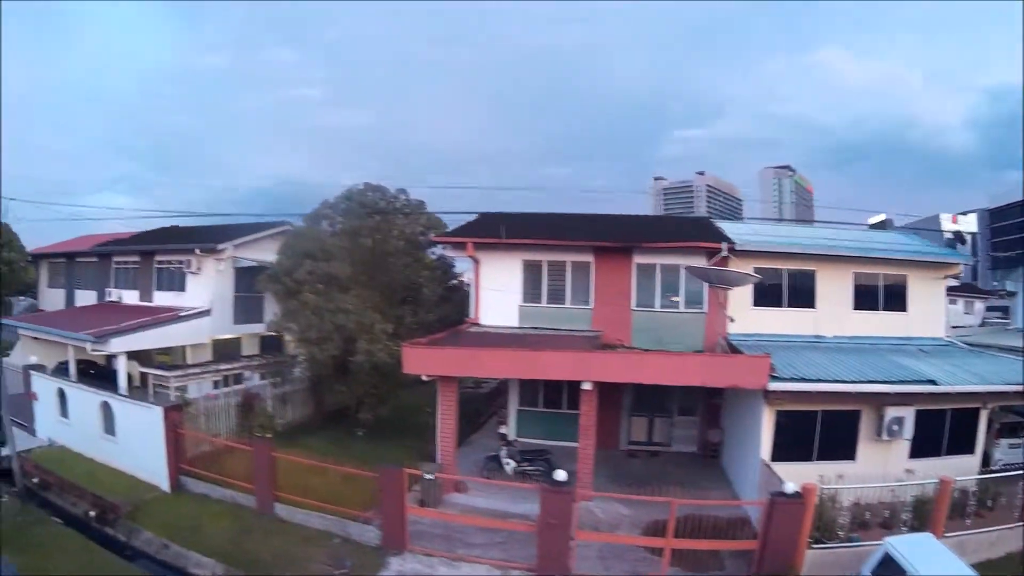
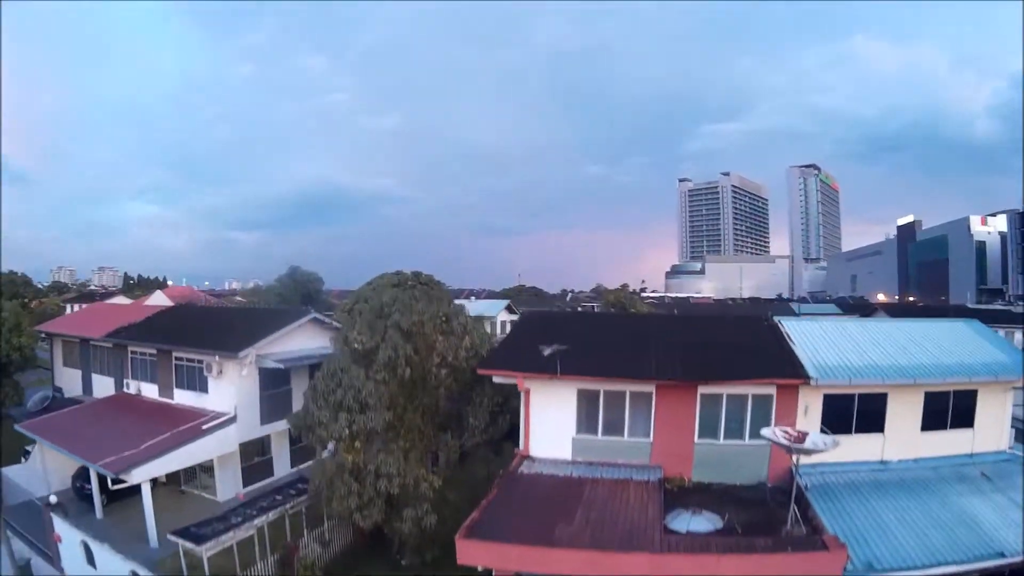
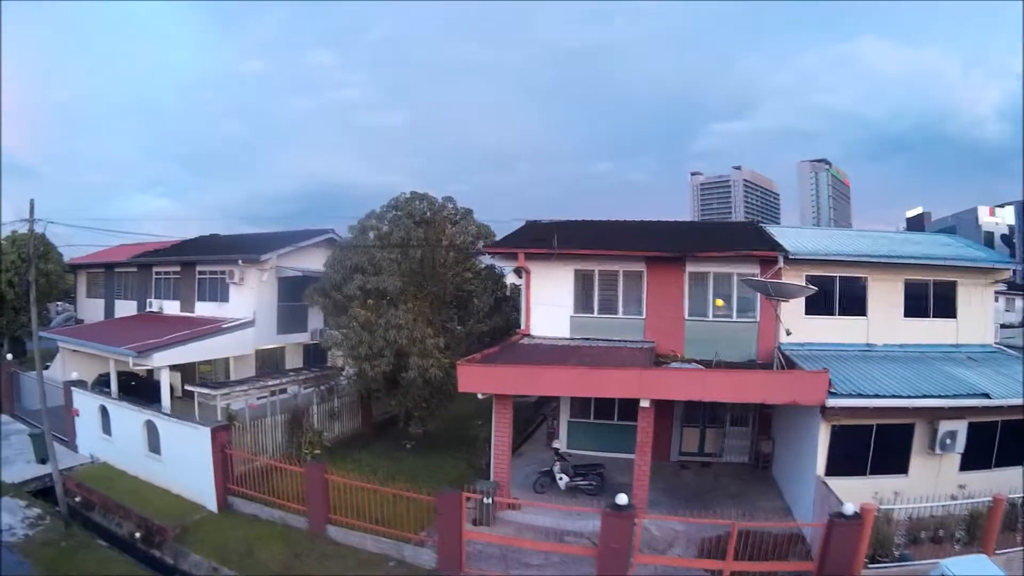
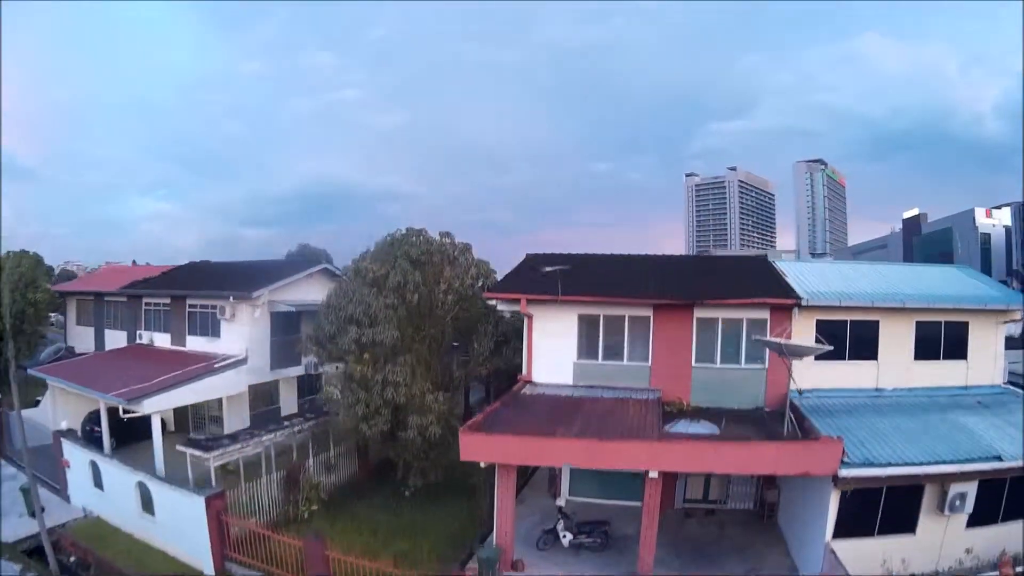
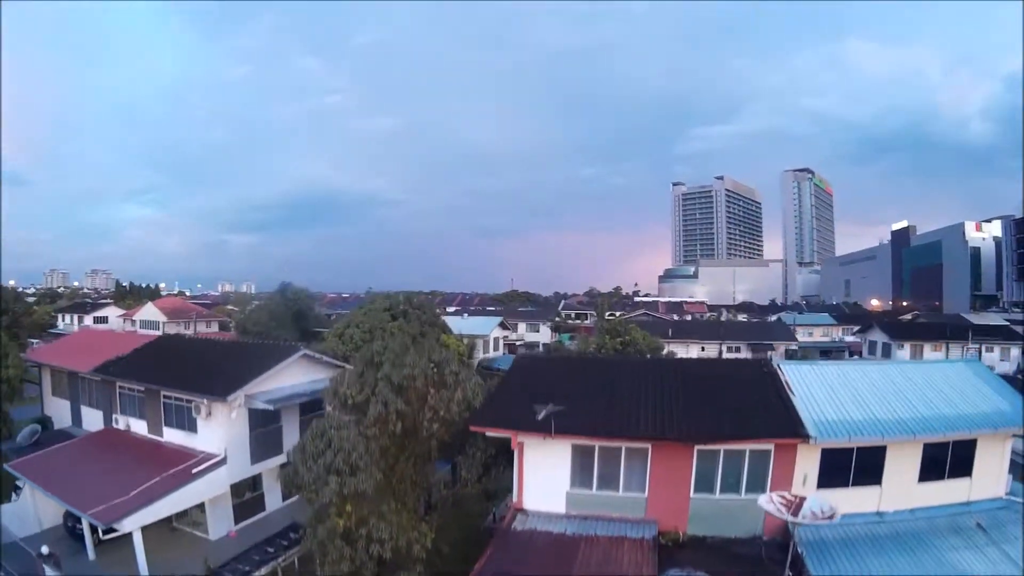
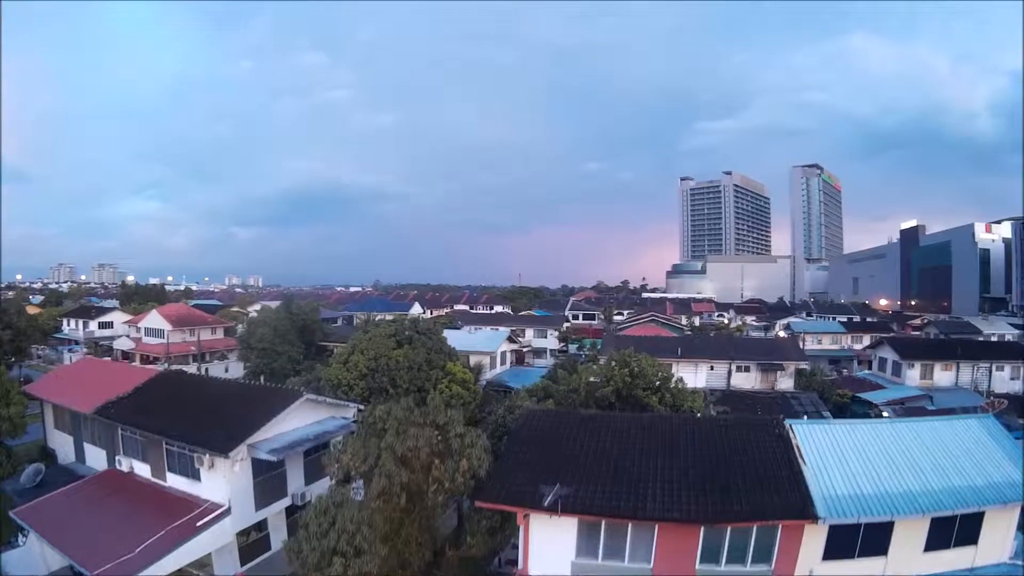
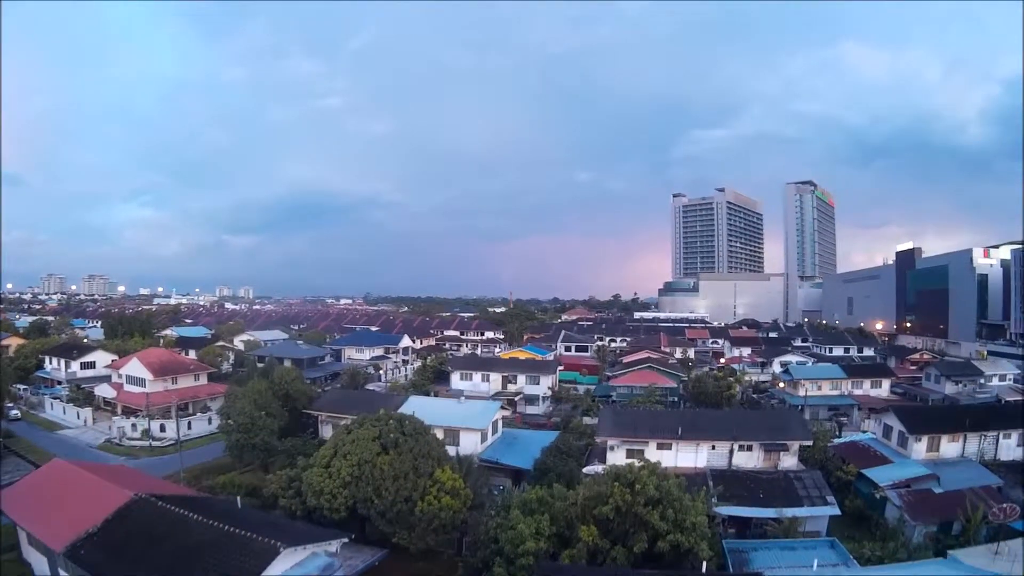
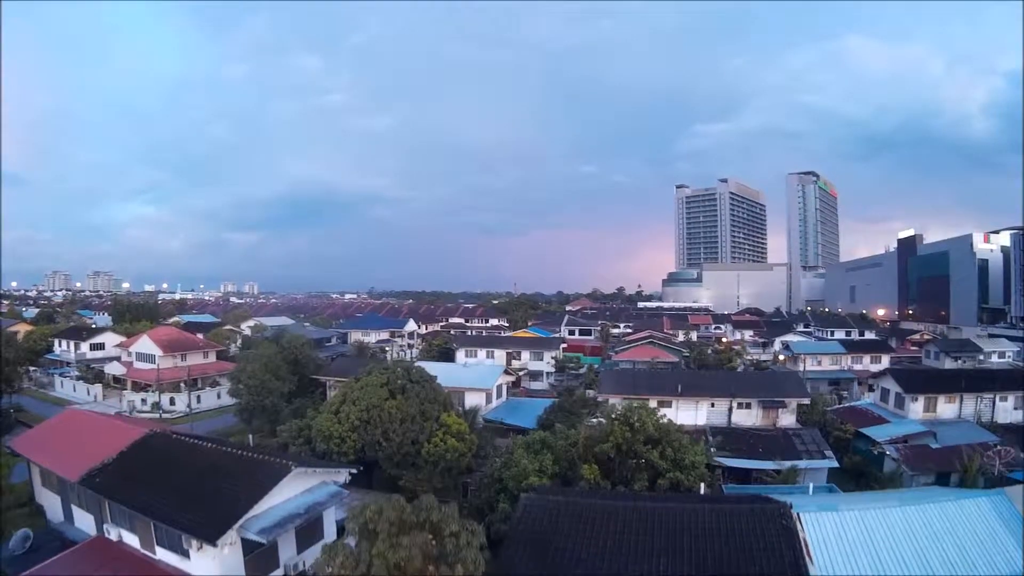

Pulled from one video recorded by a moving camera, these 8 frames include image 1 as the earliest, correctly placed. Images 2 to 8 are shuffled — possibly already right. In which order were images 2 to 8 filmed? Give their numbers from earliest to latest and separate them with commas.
3, 4, 2, 5, 6, 8, 7
